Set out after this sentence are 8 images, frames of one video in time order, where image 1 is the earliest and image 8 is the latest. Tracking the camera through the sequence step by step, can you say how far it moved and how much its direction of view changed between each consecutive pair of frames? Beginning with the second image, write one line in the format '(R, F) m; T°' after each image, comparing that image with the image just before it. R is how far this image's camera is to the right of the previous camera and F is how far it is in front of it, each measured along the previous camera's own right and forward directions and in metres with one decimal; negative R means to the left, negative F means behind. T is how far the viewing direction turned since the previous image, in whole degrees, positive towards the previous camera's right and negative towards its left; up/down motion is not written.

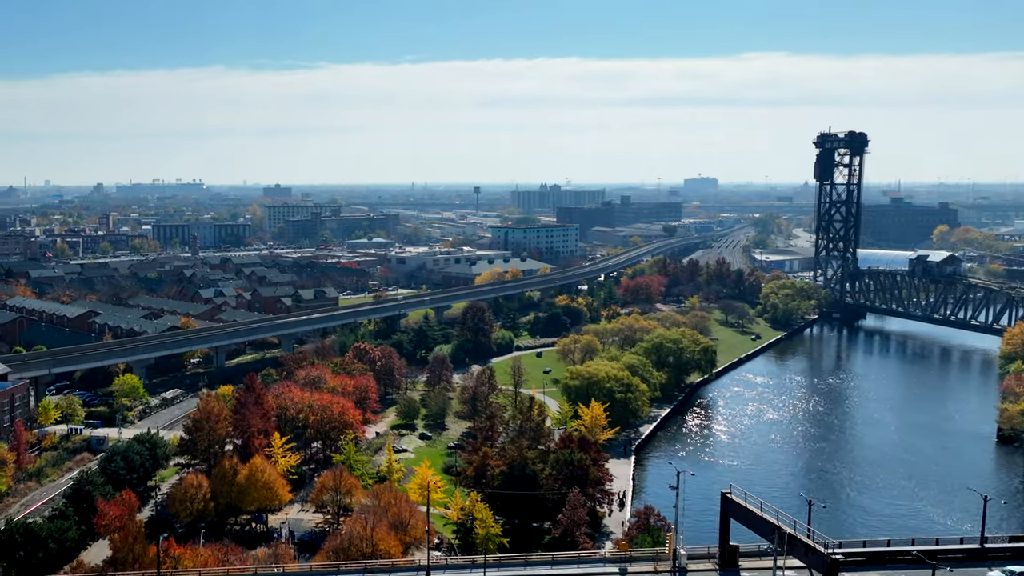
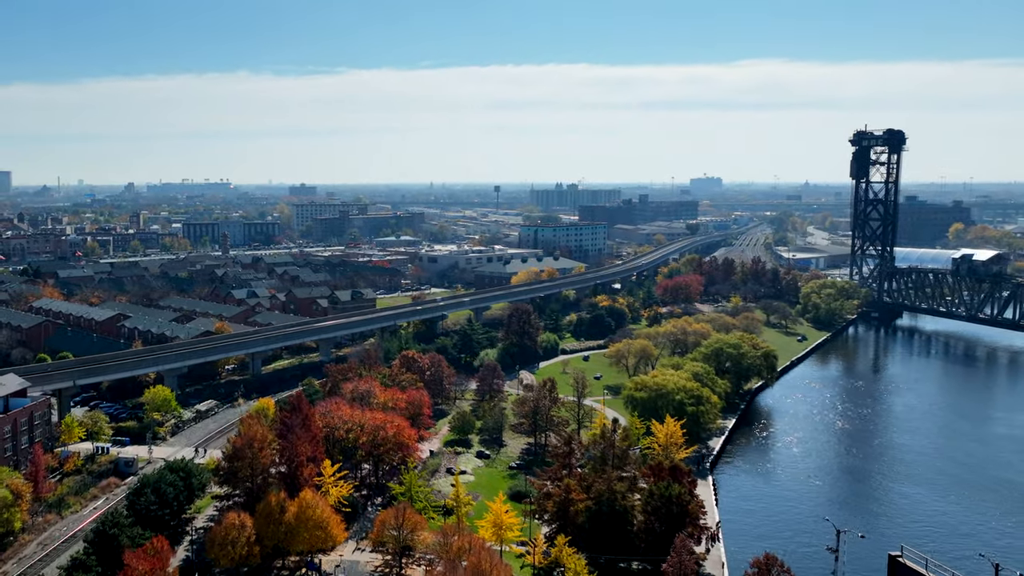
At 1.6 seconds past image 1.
(-0.7, +2.1) m; -1°
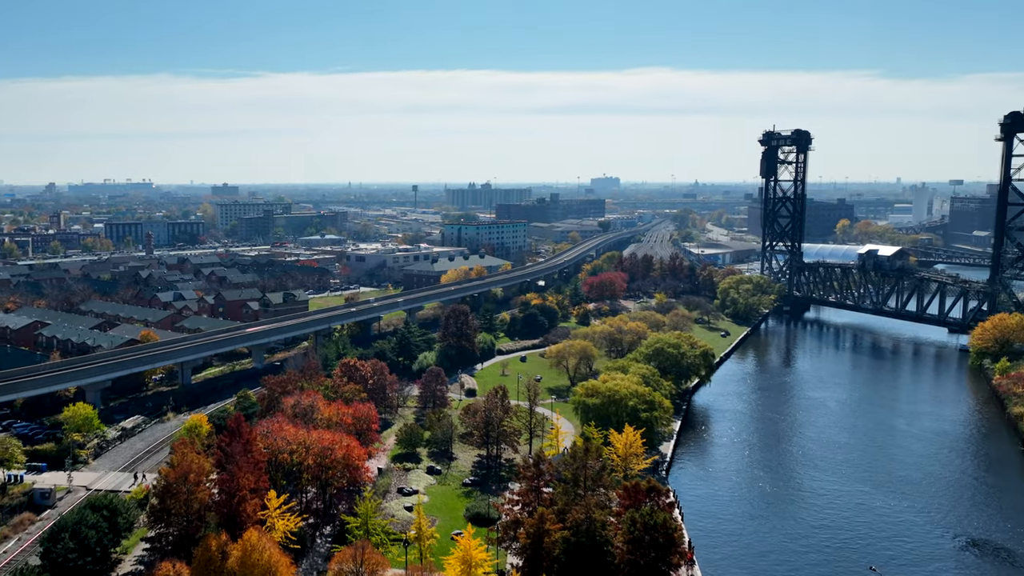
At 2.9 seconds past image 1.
(-0.4, +1.6) m; +3°
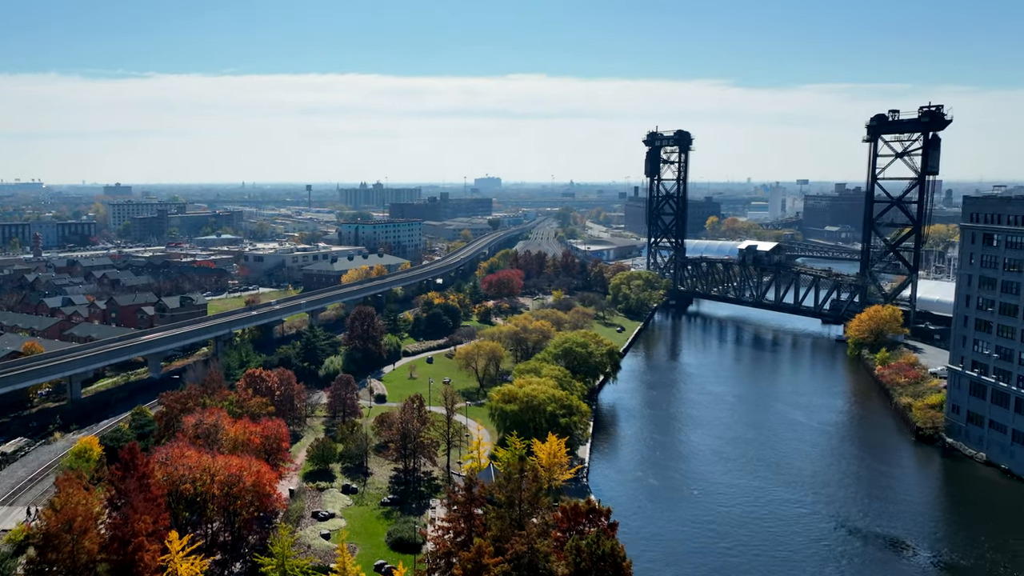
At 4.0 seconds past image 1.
(-0.3, +1.5) m; +5°
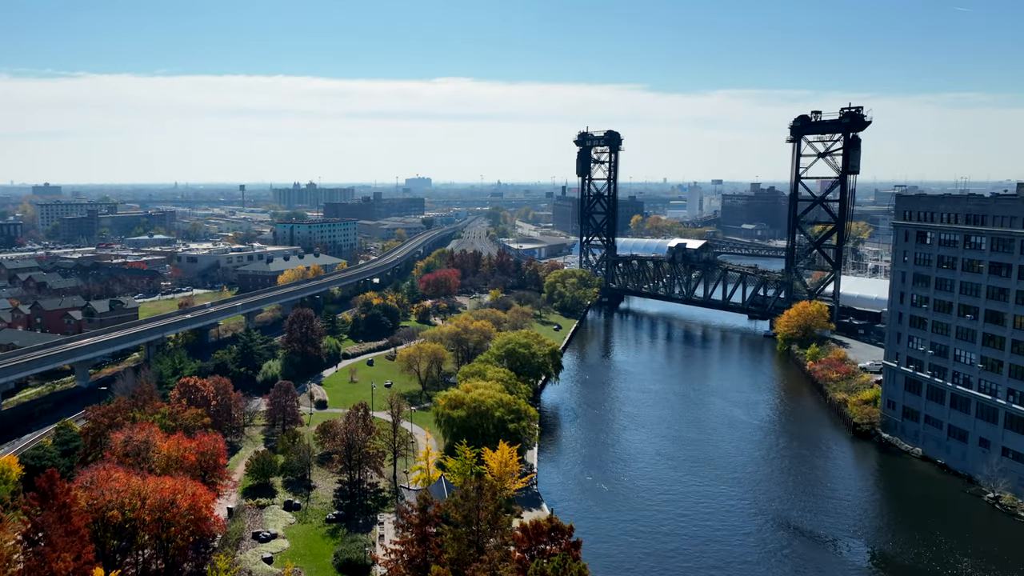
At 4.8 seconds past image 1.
(-0.2, +1.1) m; +3°
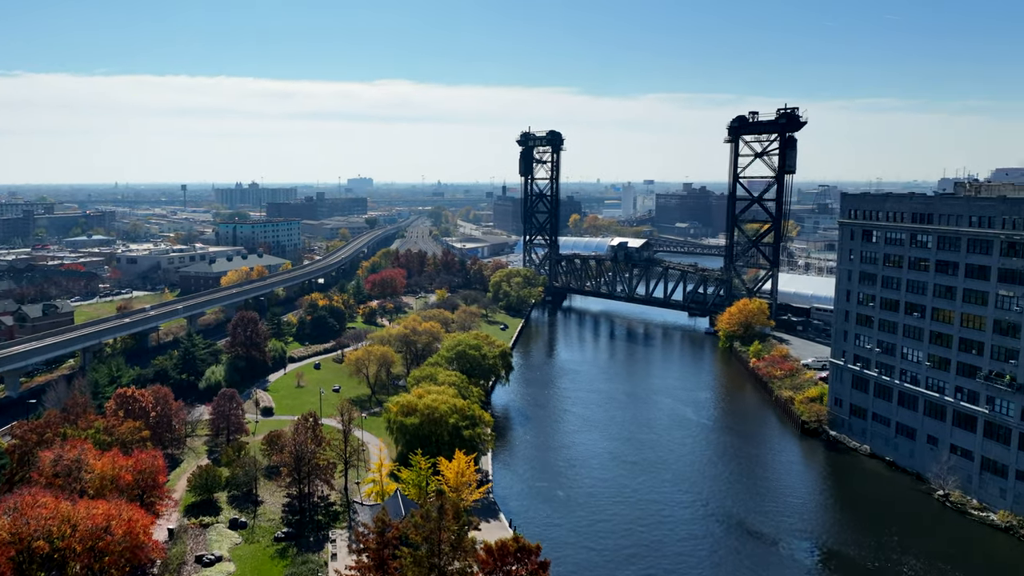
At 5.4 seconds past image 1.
(-0.2, +1.0) m; +3°
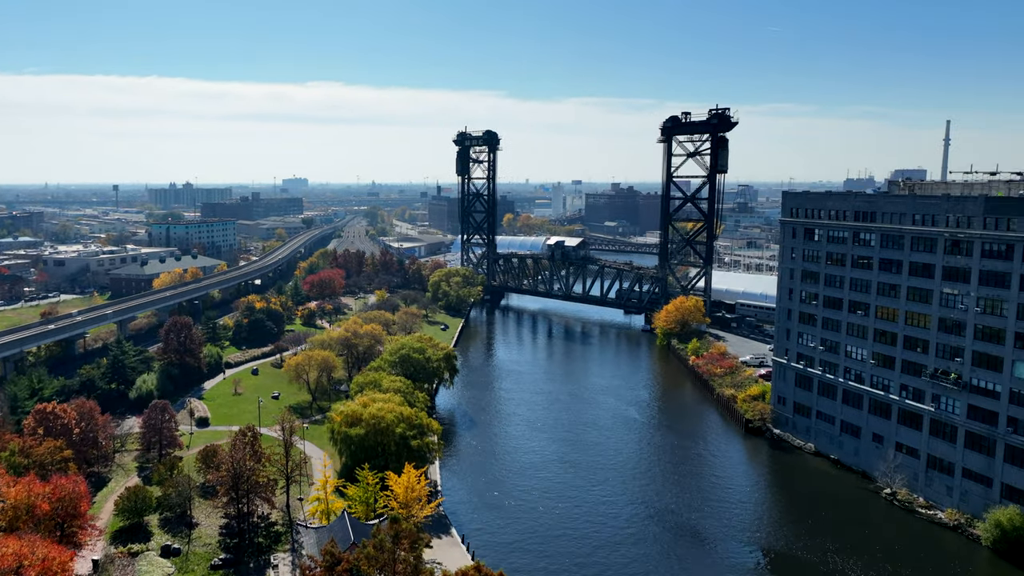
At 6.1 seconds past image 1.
(-0.2, +1.3) m; +3°
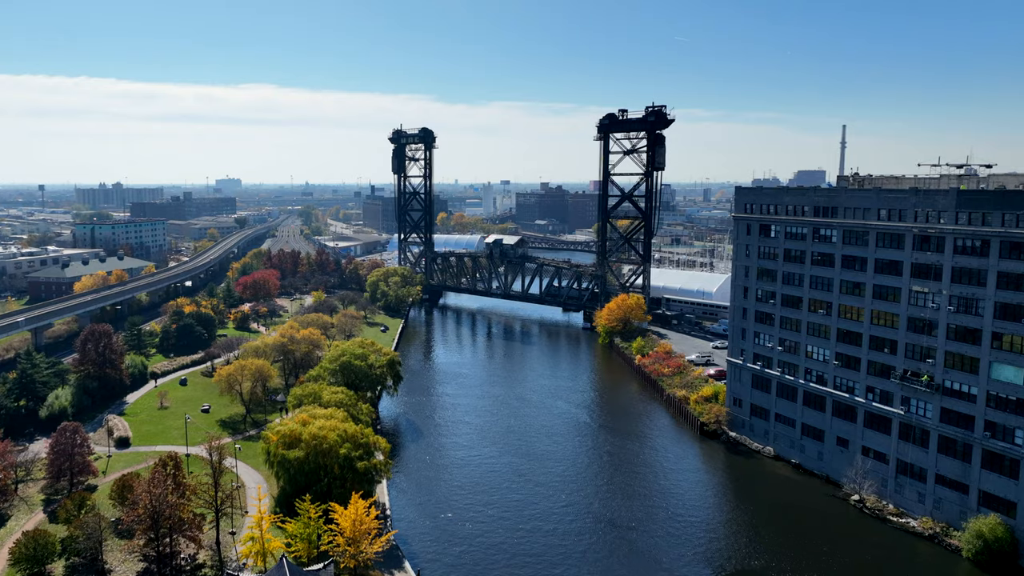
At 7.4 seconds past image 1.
(-0.4, +2.6) m; +3°
